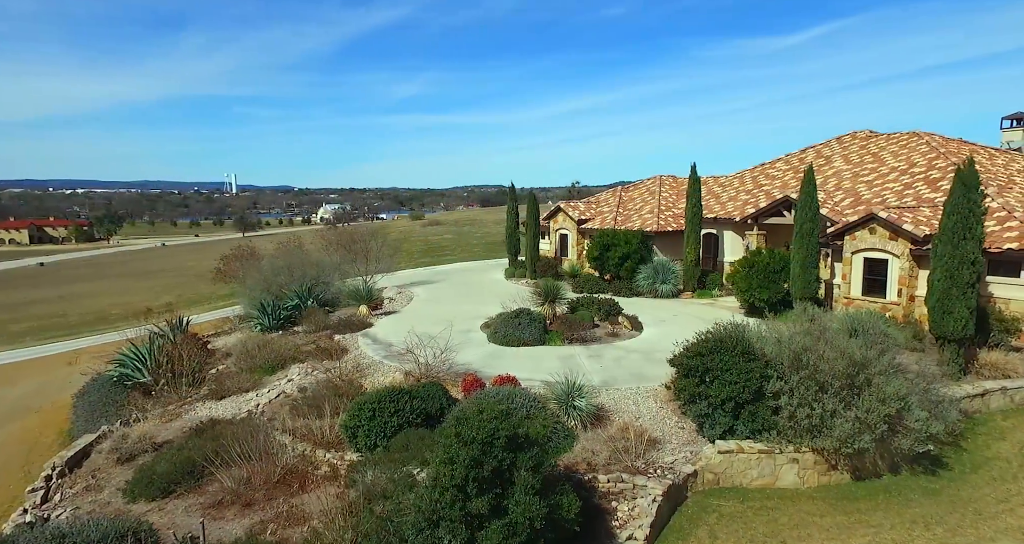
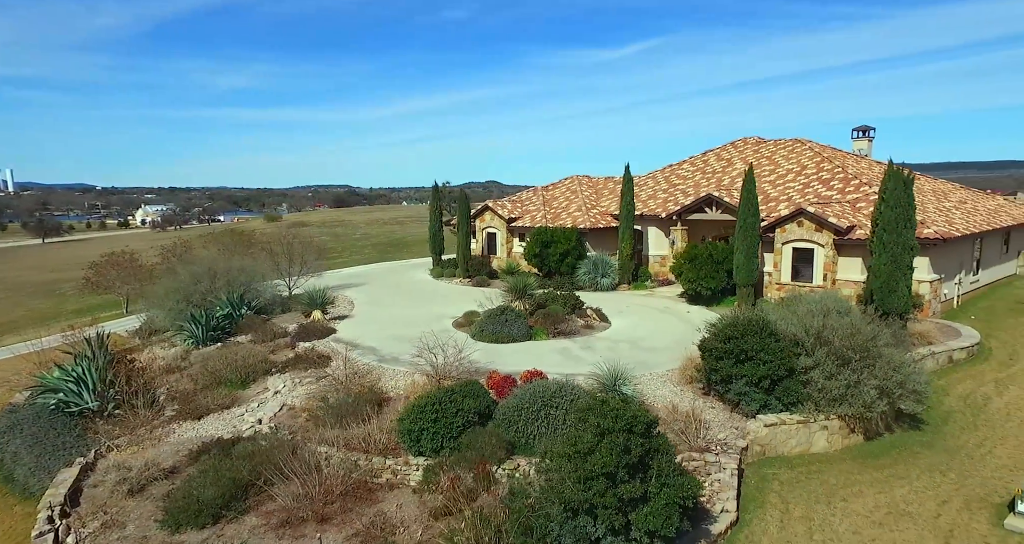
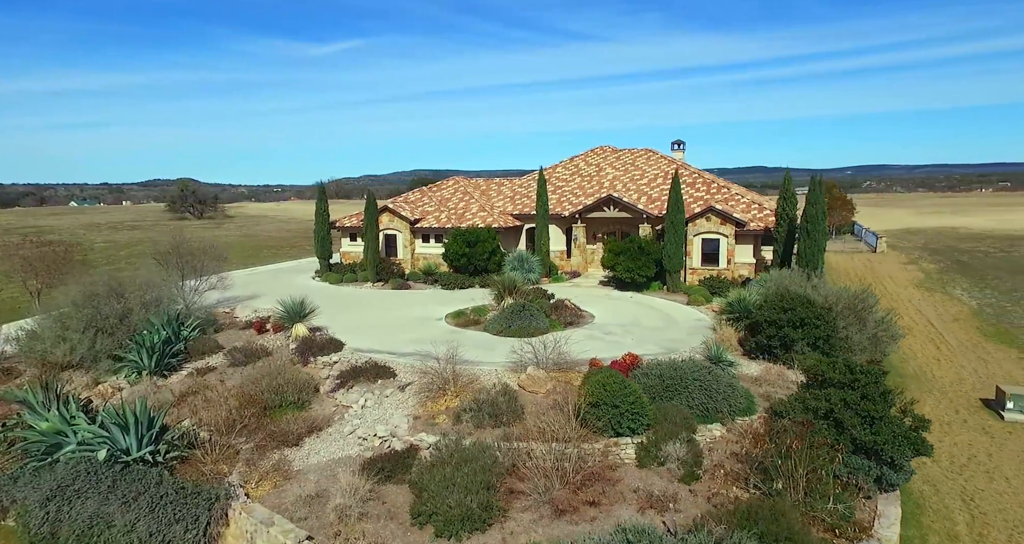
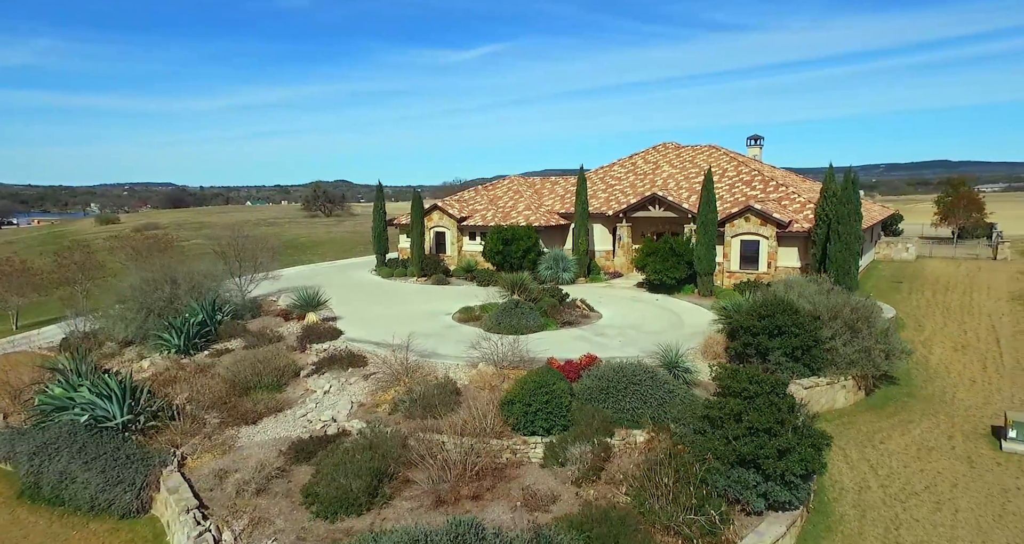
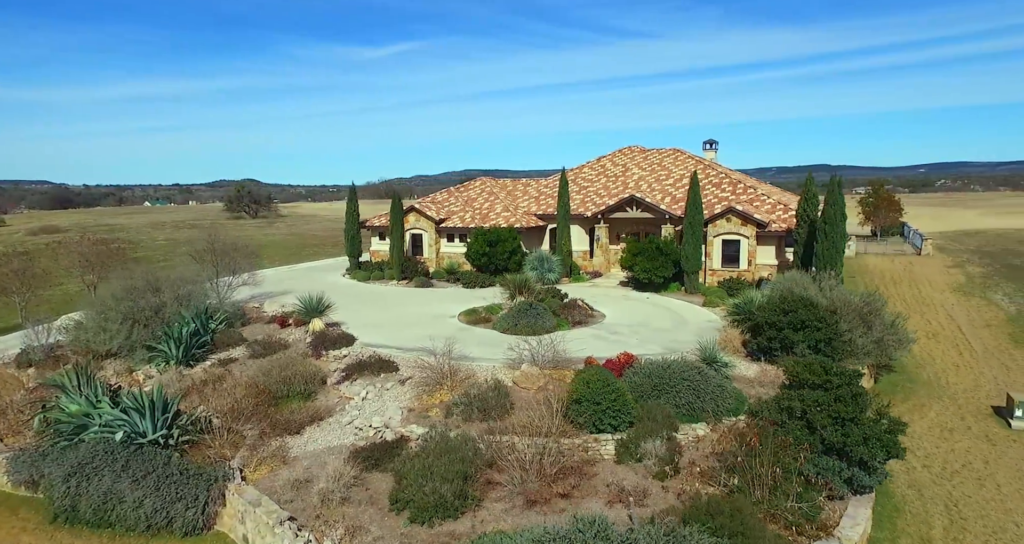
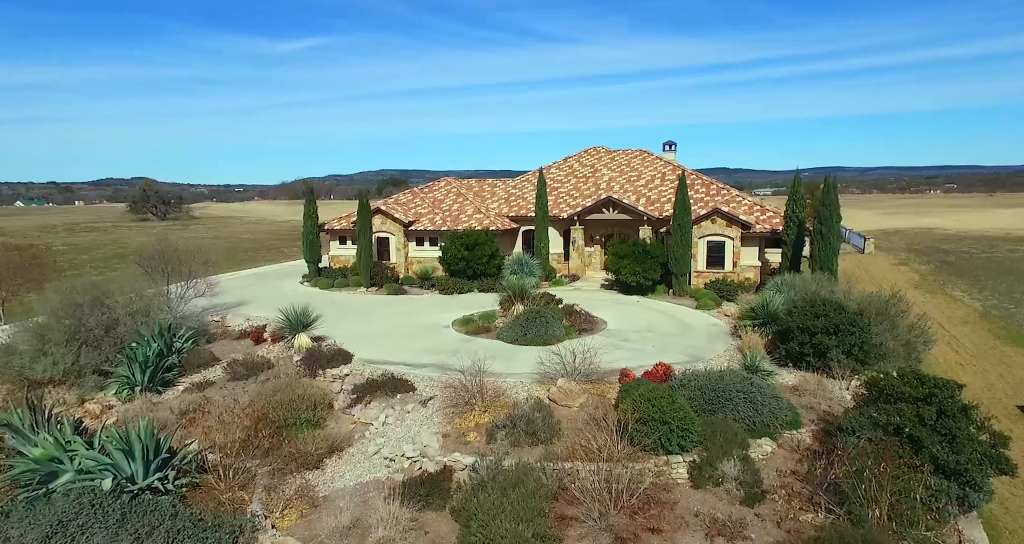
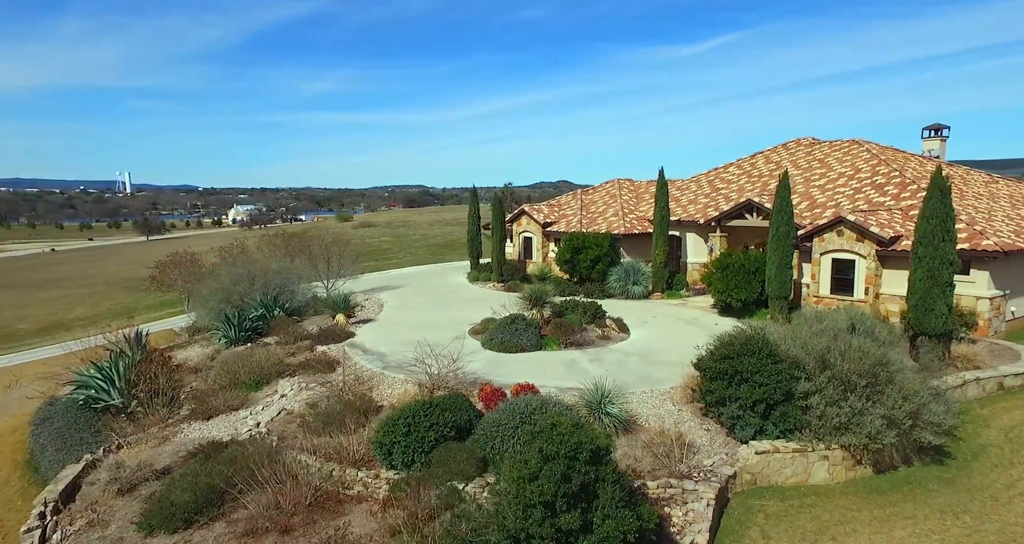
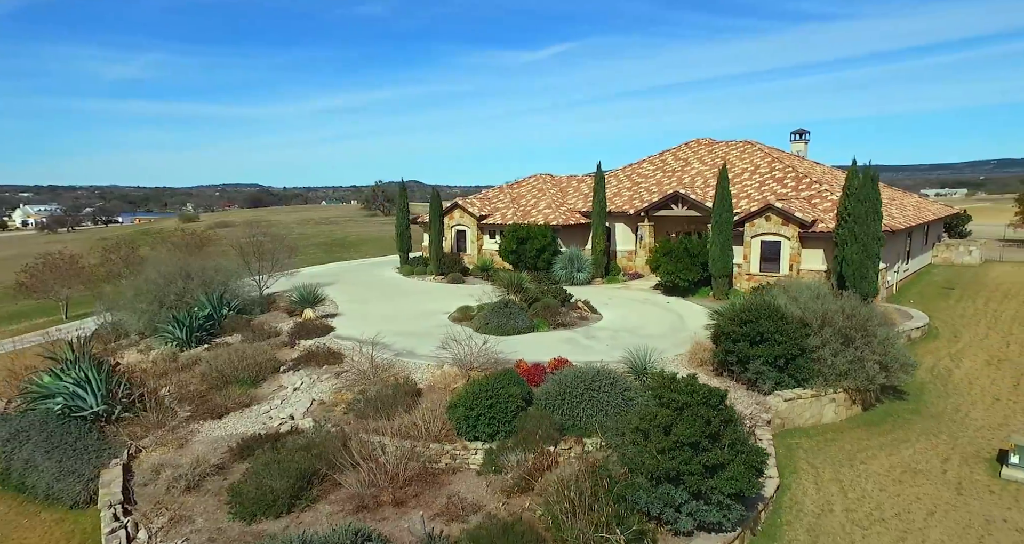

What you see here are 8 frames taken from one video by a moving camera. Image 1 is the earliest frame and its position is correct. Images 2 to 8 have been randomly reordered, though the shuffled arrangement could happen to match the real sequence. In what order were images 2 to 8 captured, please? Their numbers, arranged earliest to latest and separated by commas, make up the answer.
7, 2, 8, 4, 5, 3, 6
